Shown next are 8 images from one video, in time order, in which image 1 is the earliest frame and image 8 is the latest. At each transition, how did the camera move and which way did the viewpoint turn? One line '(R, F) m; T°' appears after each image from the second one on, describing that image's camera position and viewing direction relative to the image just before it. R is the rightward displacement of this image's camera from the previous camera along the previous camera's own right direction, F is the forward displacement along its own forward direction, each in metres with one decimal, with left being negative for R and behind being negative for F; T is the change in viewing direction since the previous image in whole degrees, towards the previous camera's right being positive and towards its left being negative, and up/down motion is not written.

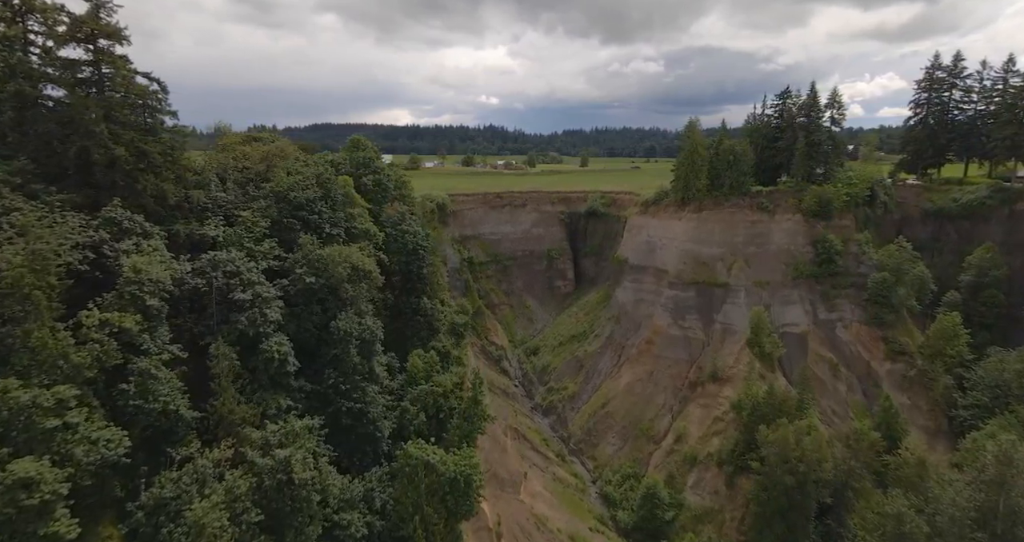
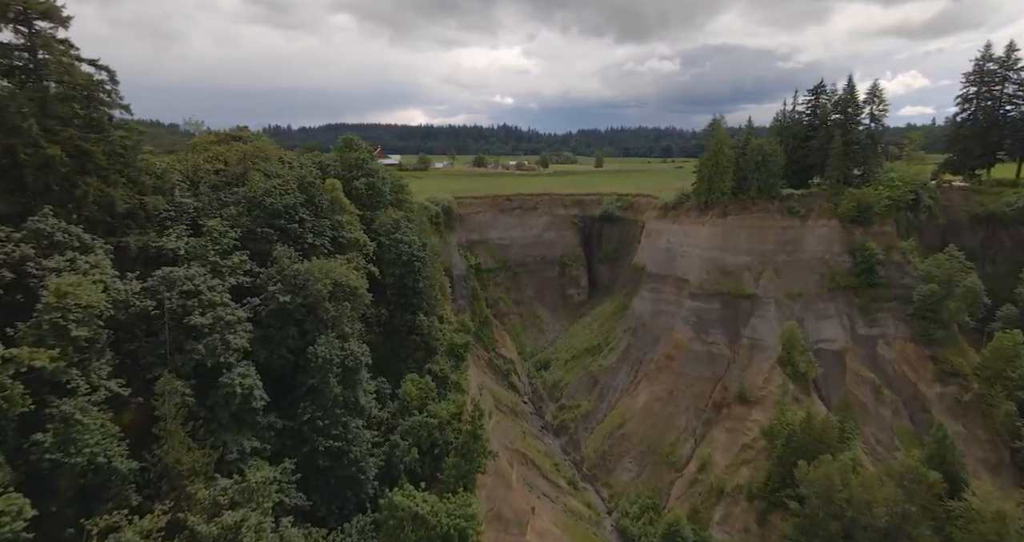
(+0.3, +2.7) m; -1°
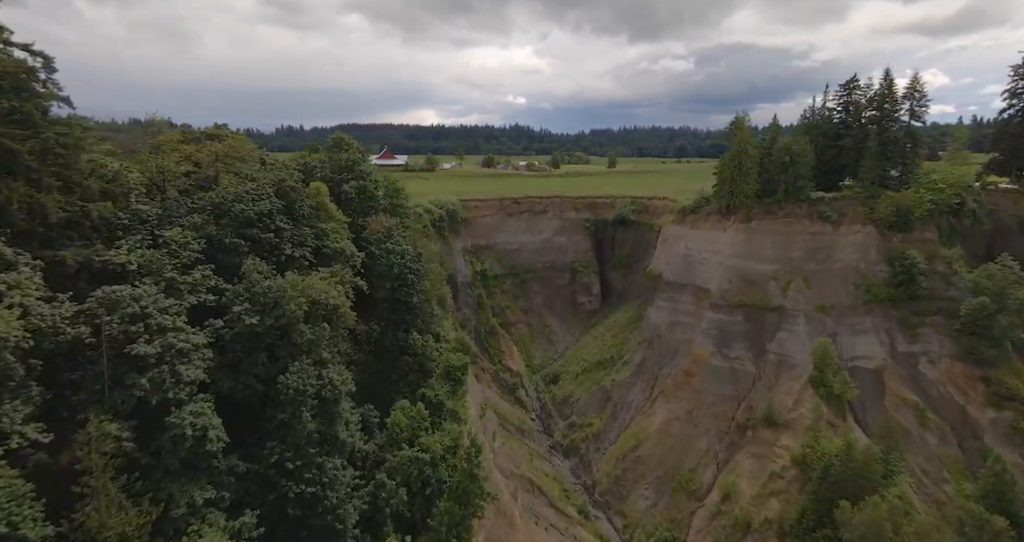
(+0.3, +2.4) m; -1°
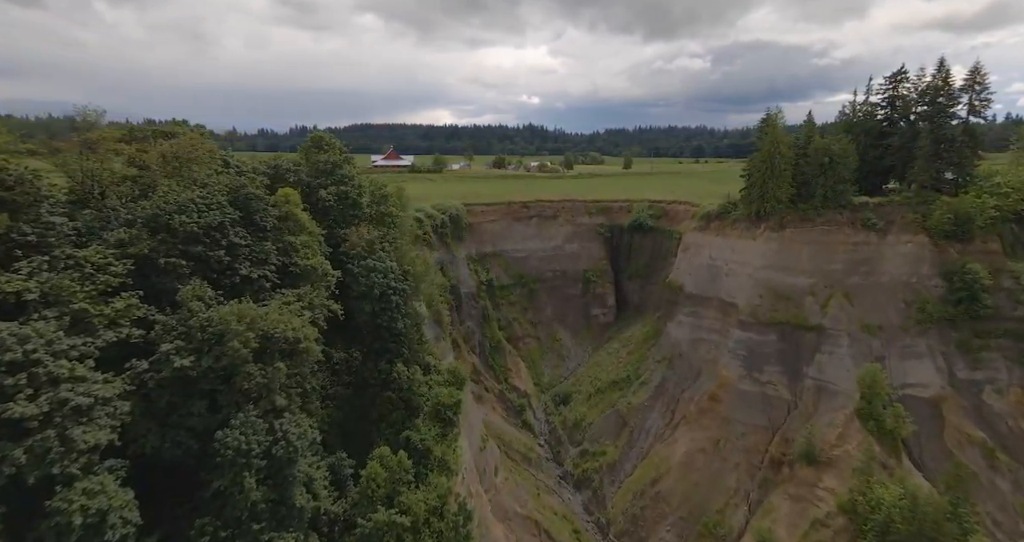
(+0.4, +3.1) m; -1°
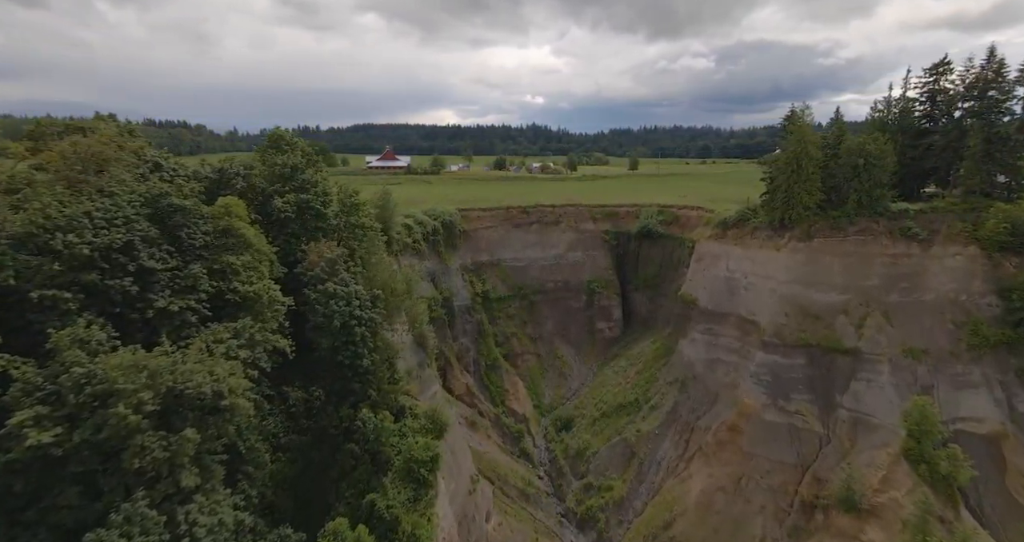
(+0.4, +3.2) m; 0°
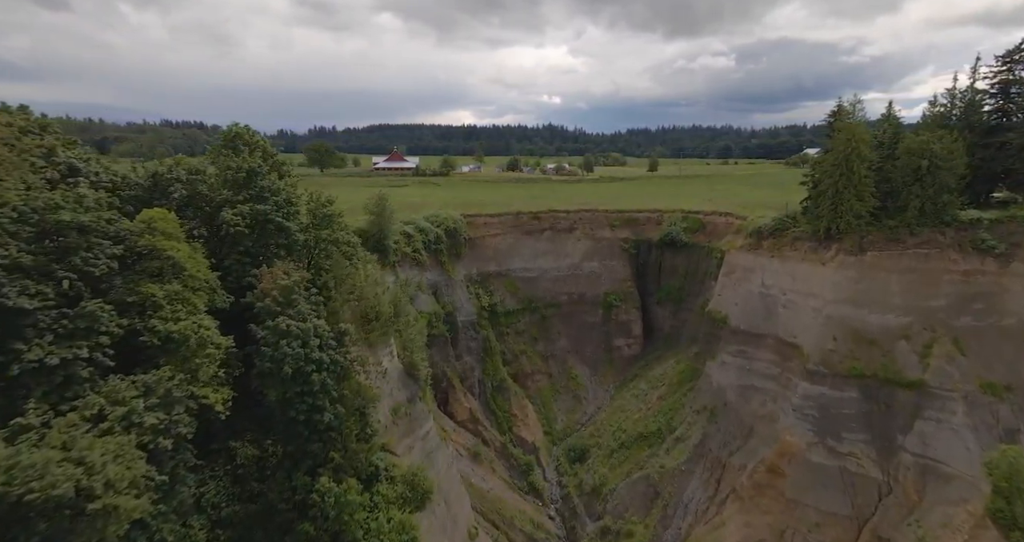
(+0.3, +3.2) m; -2°
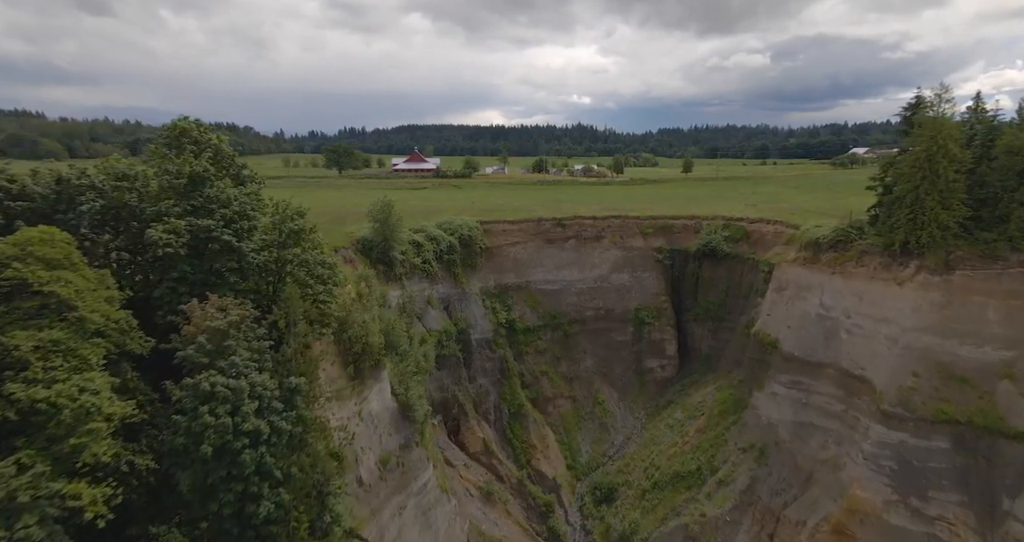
(+0.4, +3.3) m; -3°
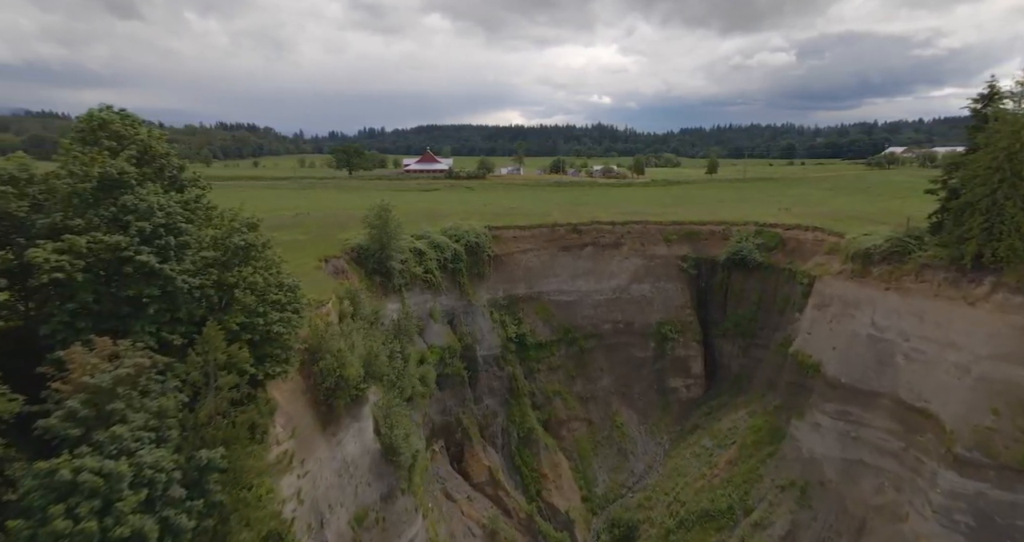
(+0.4, +2.6) m; -2°
